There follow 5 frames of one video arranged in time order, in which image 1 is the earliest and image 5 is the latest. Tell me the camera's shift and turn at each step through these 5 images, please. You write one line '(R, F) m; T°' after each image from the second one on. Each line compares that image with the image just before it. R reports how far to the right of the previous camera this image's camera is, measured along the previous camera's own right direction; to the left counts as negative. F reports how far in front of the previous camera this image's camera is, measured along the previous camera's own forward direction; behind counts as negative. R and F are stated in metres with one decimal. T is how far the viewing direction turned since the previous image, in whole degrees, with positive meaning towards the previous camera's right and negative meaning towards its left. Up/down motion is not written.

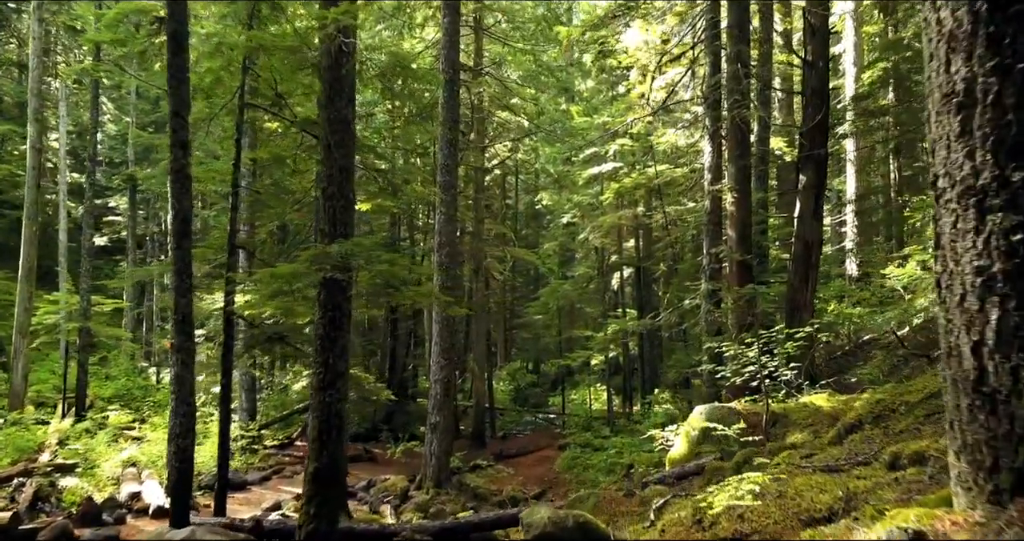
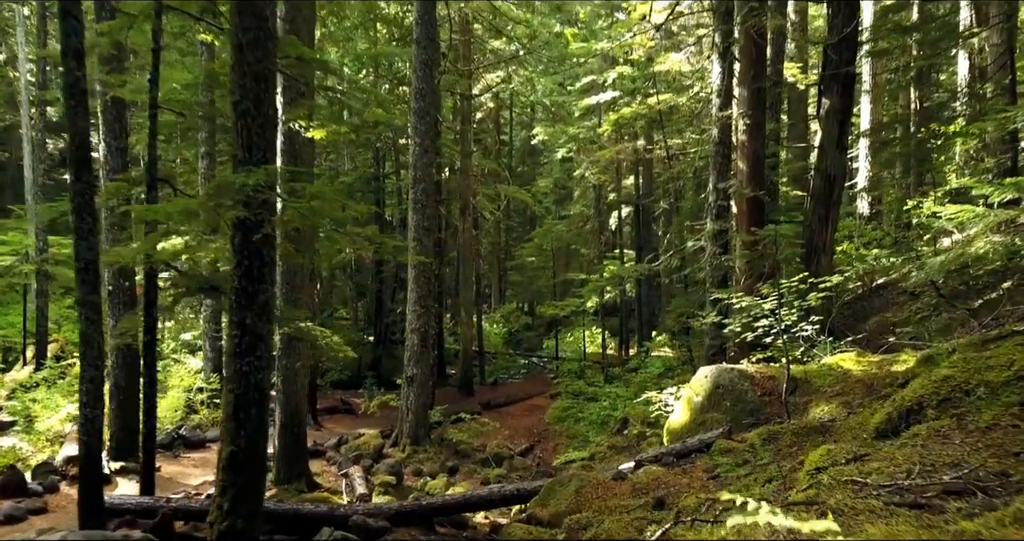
(+0.3, +1.3) m; 0°
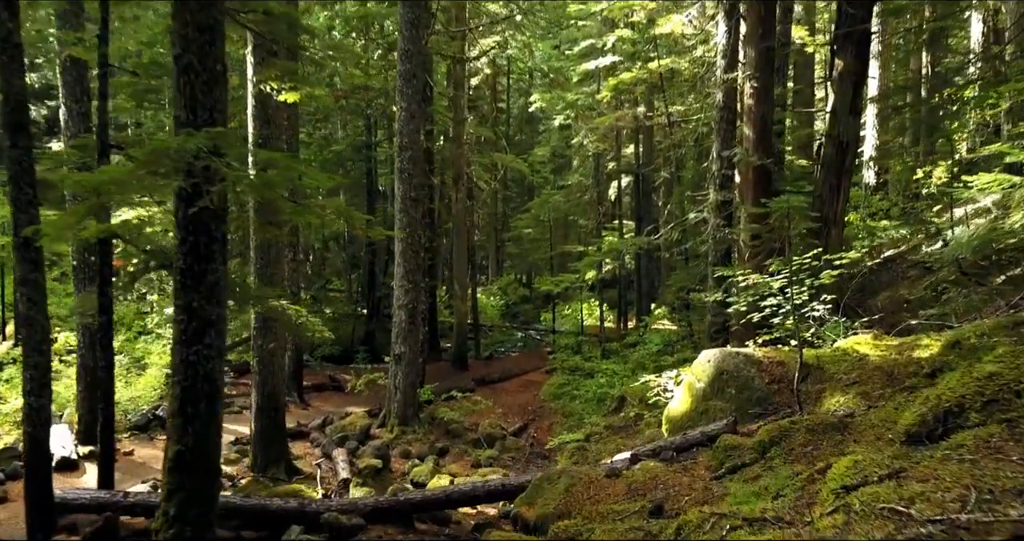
(+0.1, +0.6) m; 0°
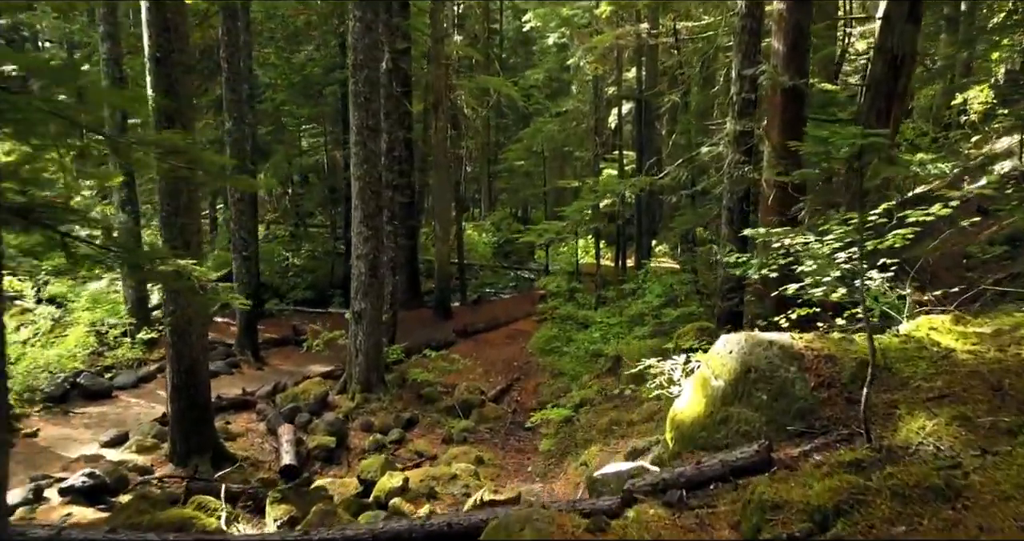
(+0.3, +1.7) m; 0°
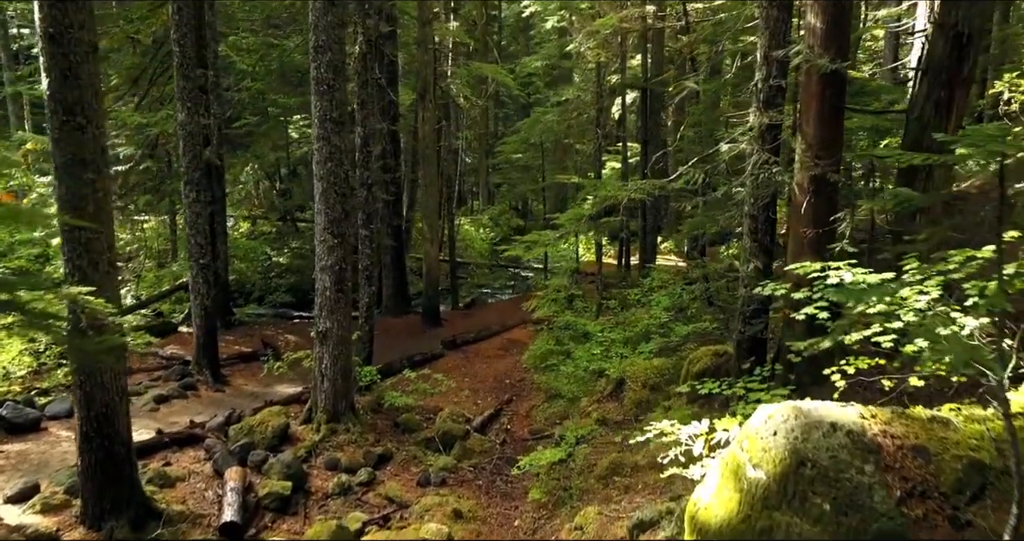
(+0.2, +1.3) m; 0°
